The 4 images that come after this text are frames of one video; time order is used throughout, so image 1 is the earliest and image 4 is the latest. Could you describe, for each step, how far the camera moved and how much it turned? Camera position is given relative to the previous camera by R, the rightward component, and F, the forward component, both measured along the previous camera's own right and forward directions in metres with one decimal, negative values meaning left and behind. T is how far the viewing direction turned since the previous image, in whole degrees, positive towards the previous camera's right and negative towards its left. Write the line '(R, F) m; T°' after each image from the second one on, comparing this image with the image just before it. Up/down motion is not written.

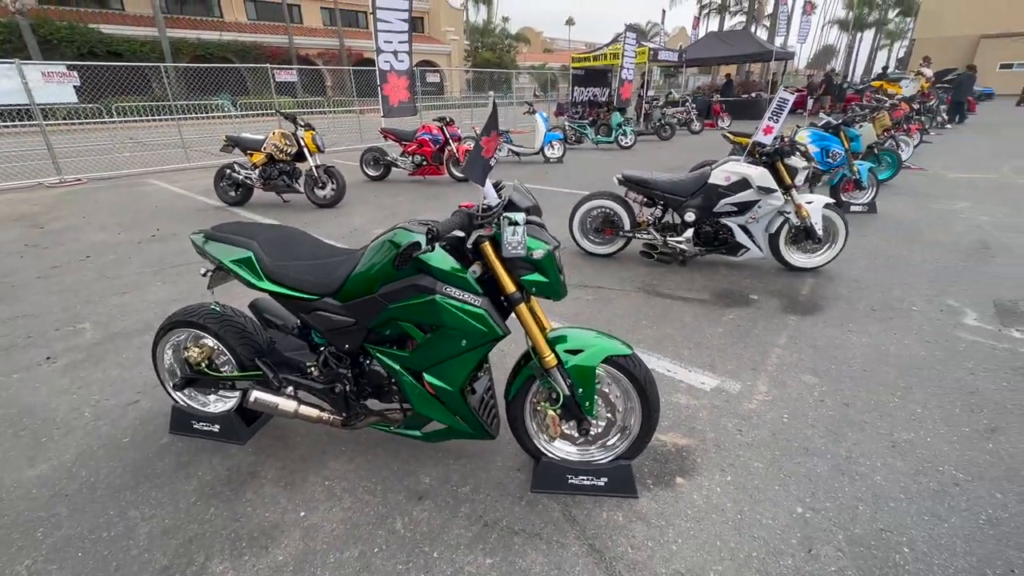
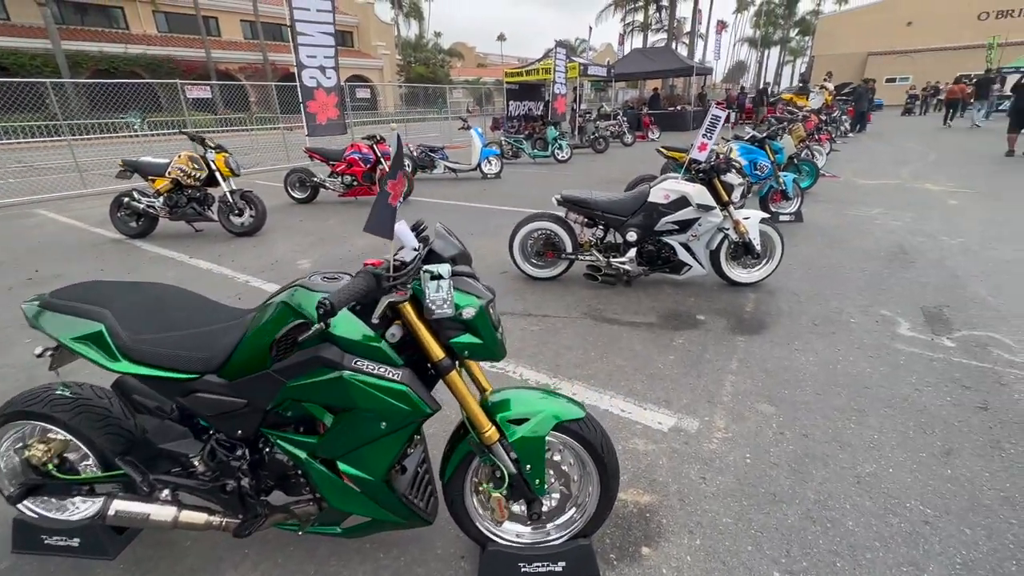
(+0.1, +0.3) m; +7°
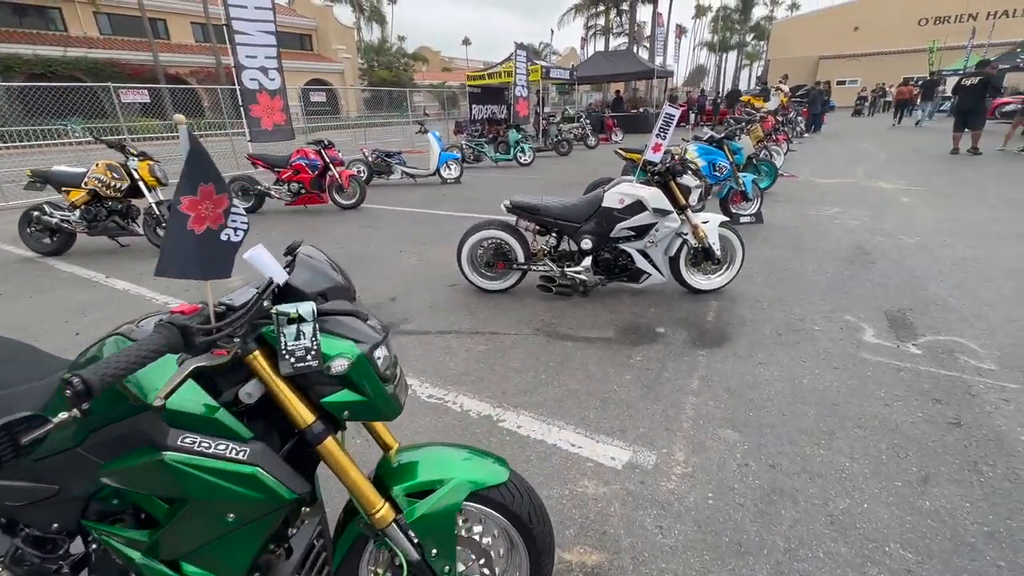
(+0.2, +0.4) m; +3°
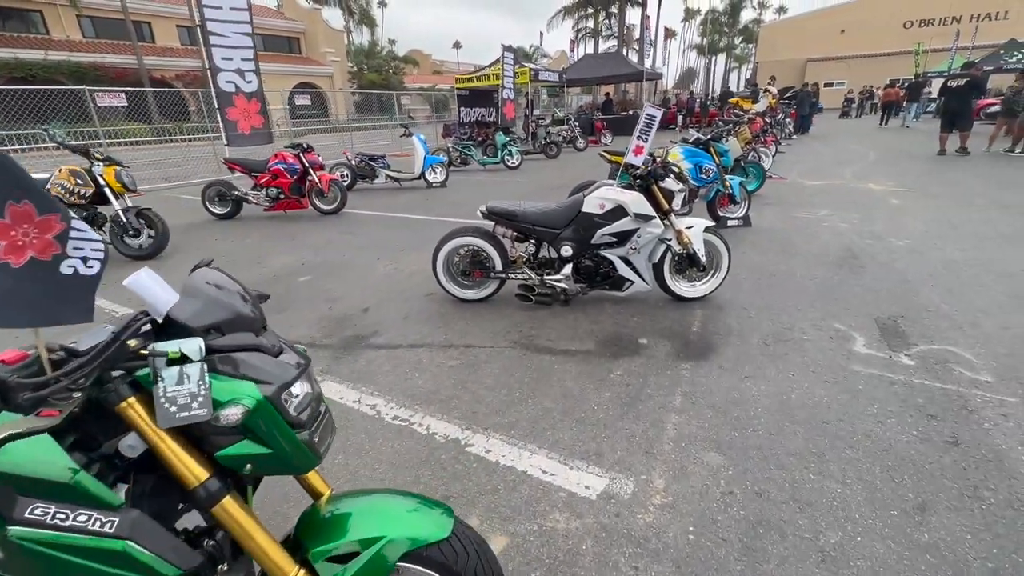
(+0.2, +0.2) m; +1°
